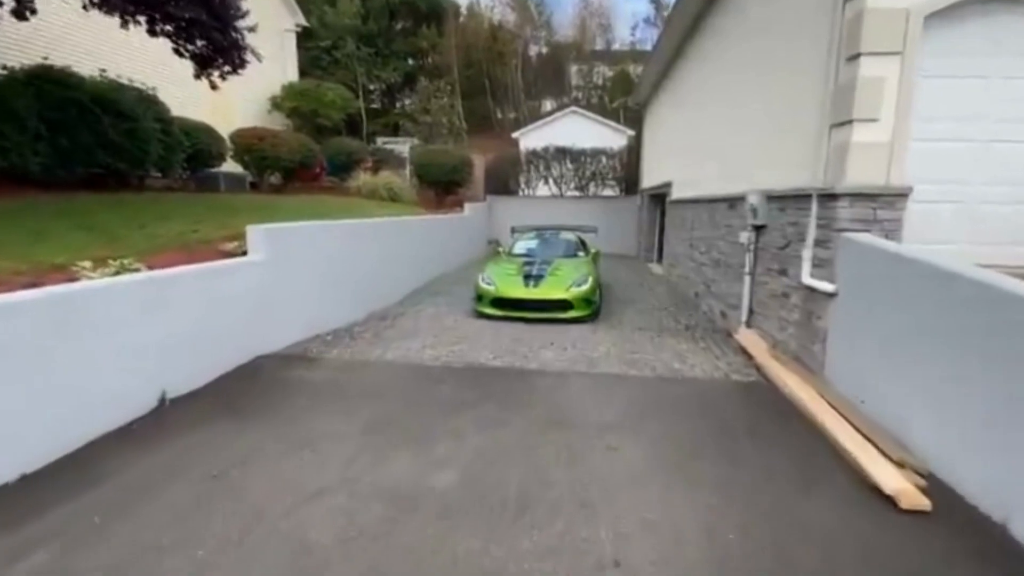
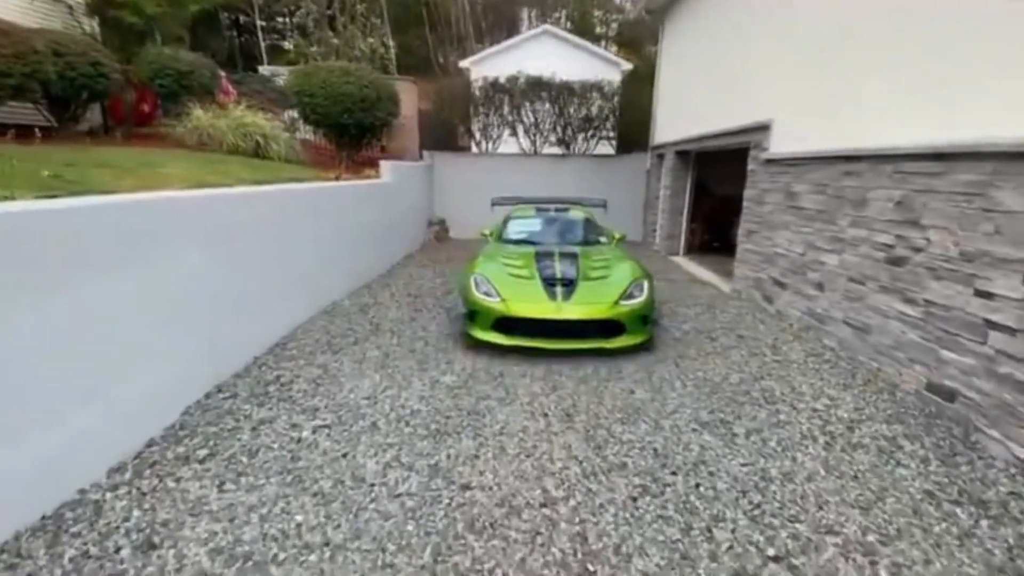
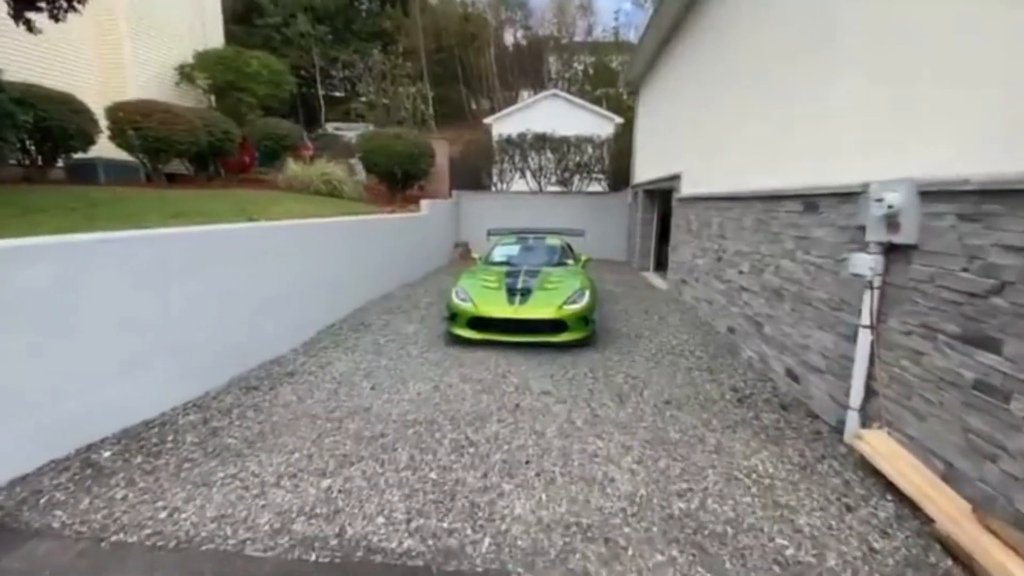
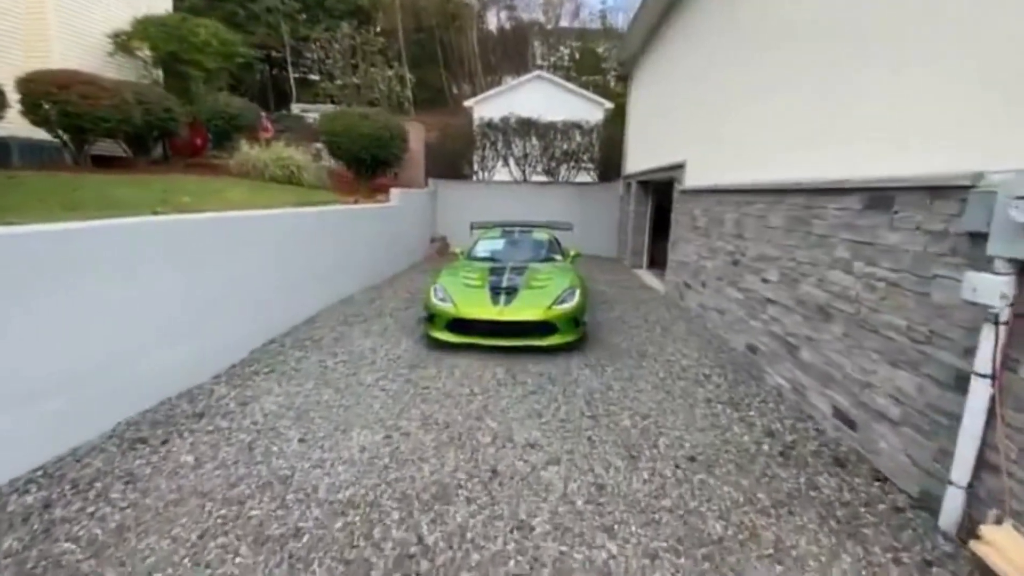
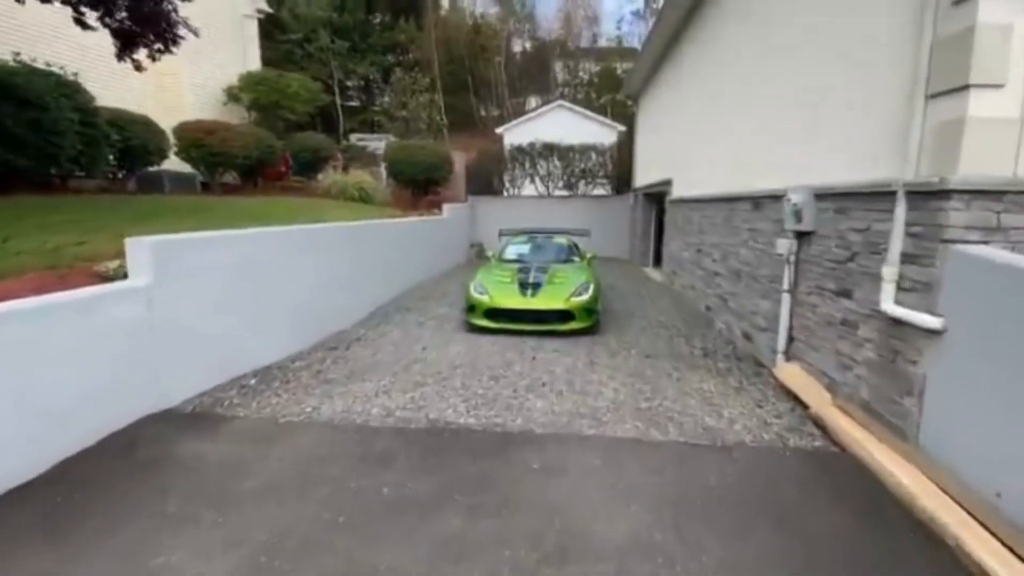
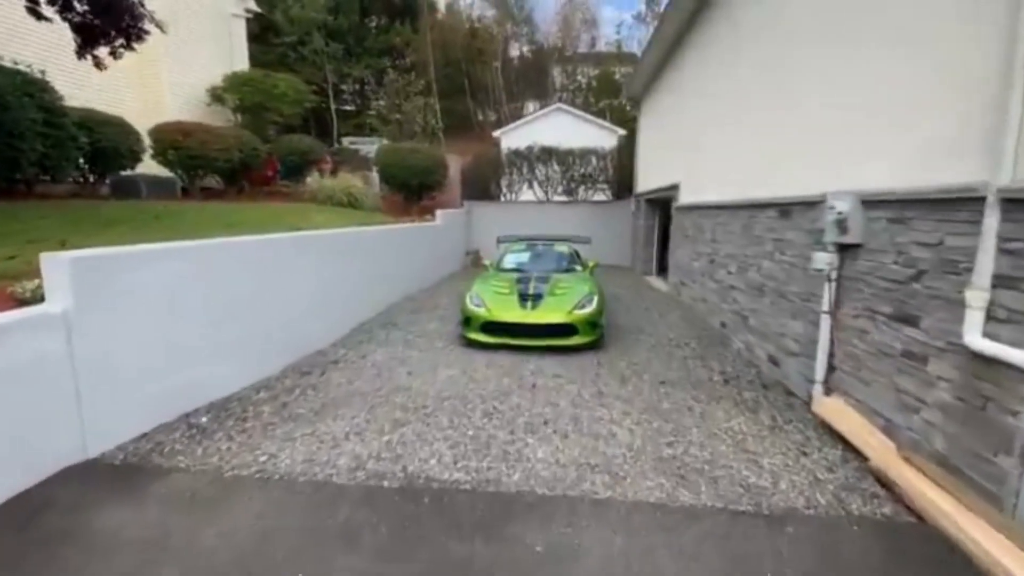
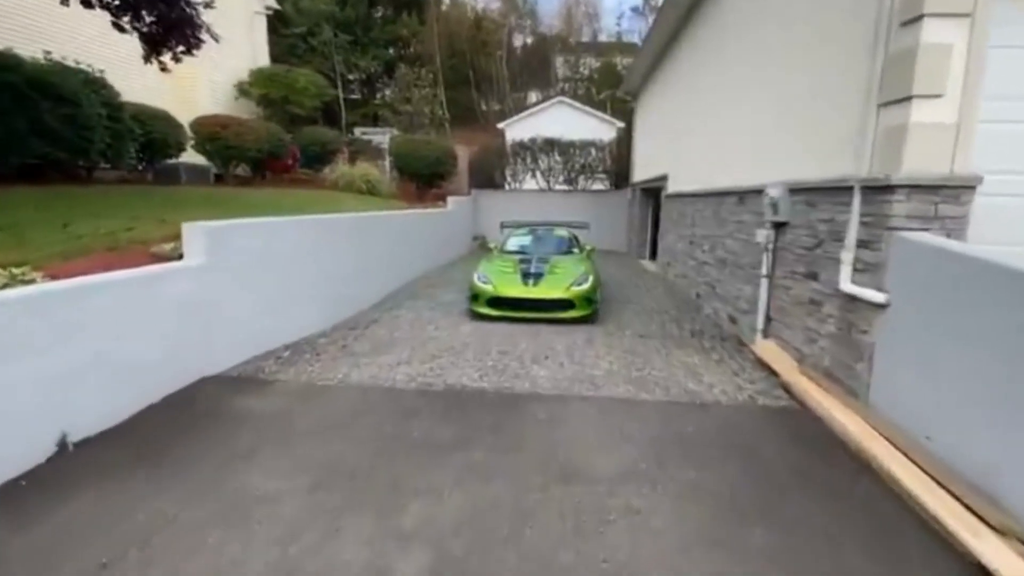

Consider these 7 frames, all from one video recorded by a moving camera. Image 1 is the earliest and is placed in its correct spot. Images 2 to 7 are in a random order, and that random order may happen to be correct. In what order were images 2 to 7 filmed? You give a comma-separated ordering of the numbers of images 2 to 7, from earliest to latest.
7, 5, 6, 3, 4, 2
